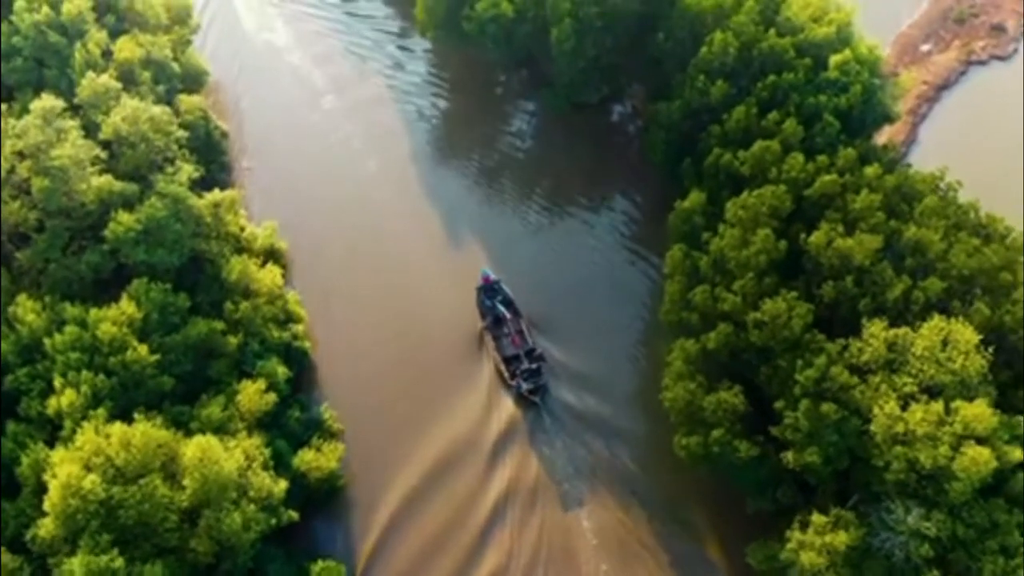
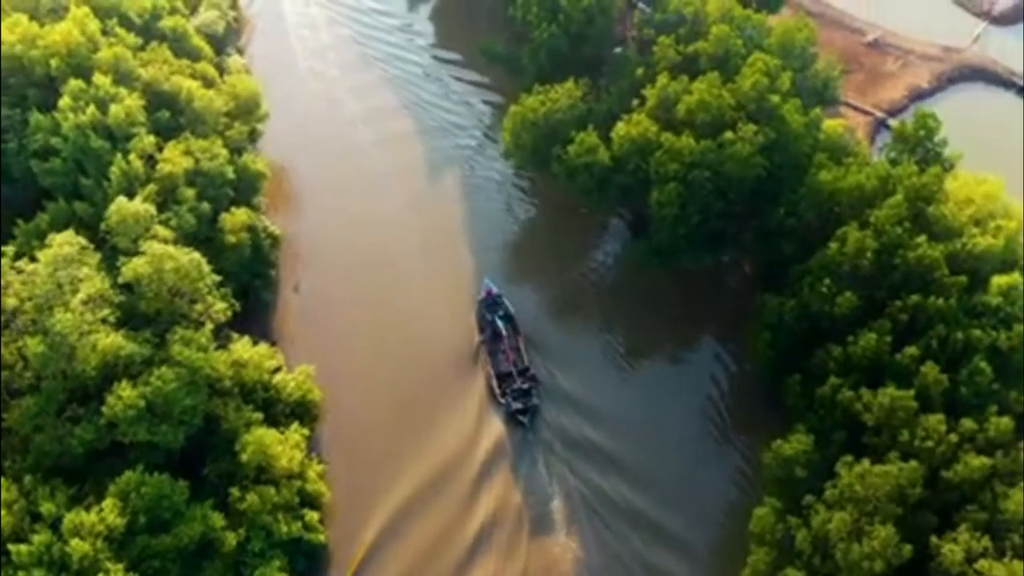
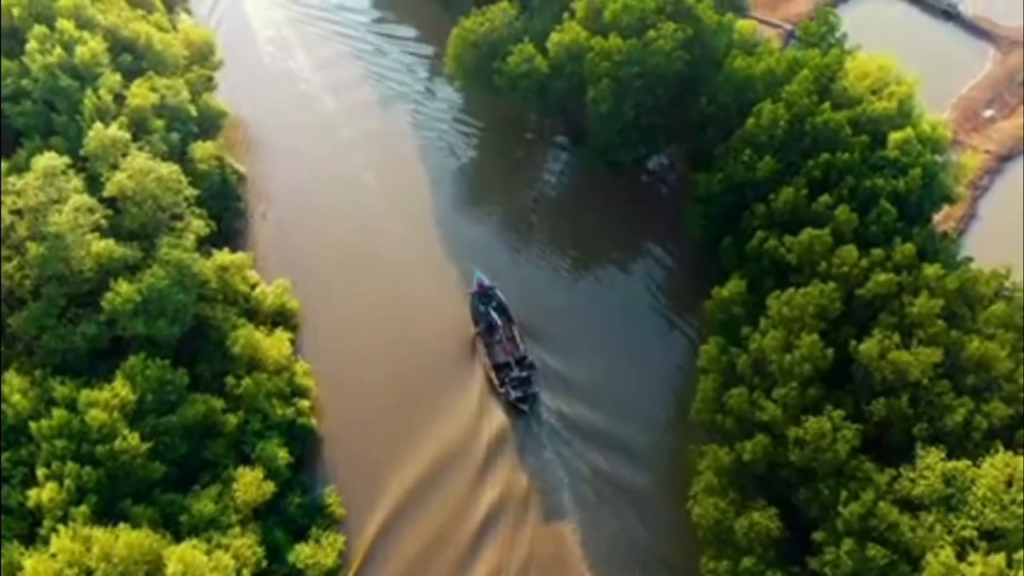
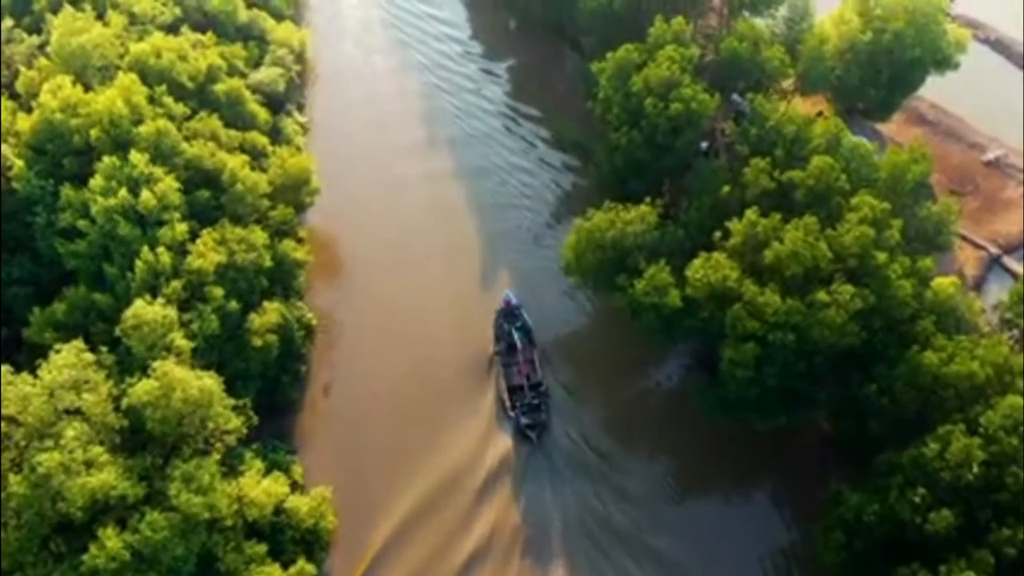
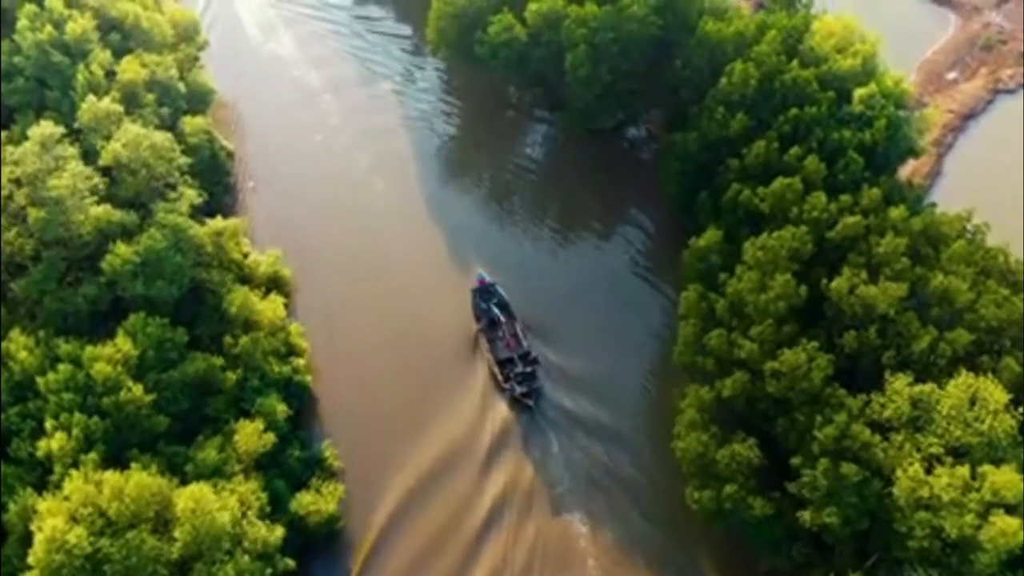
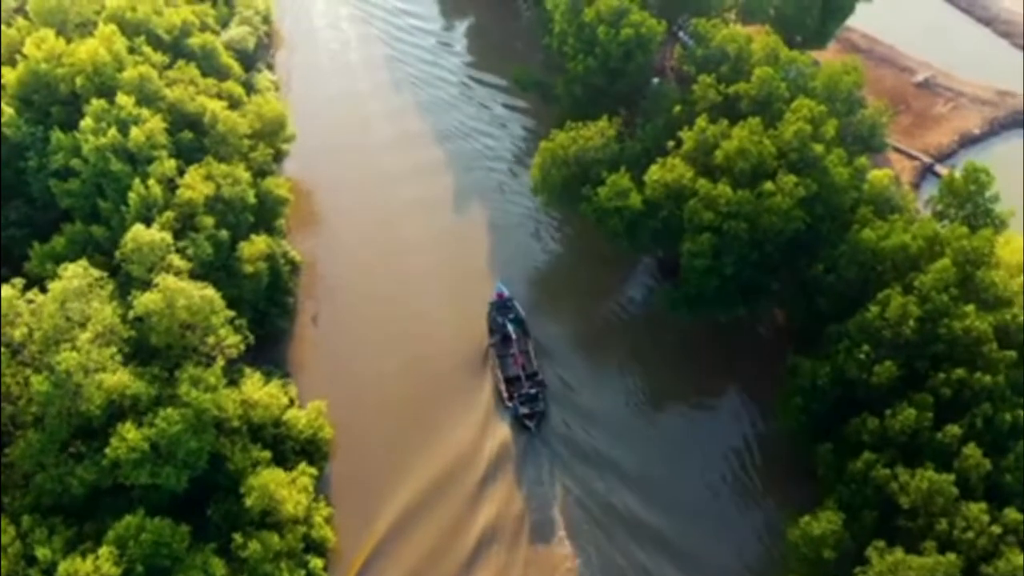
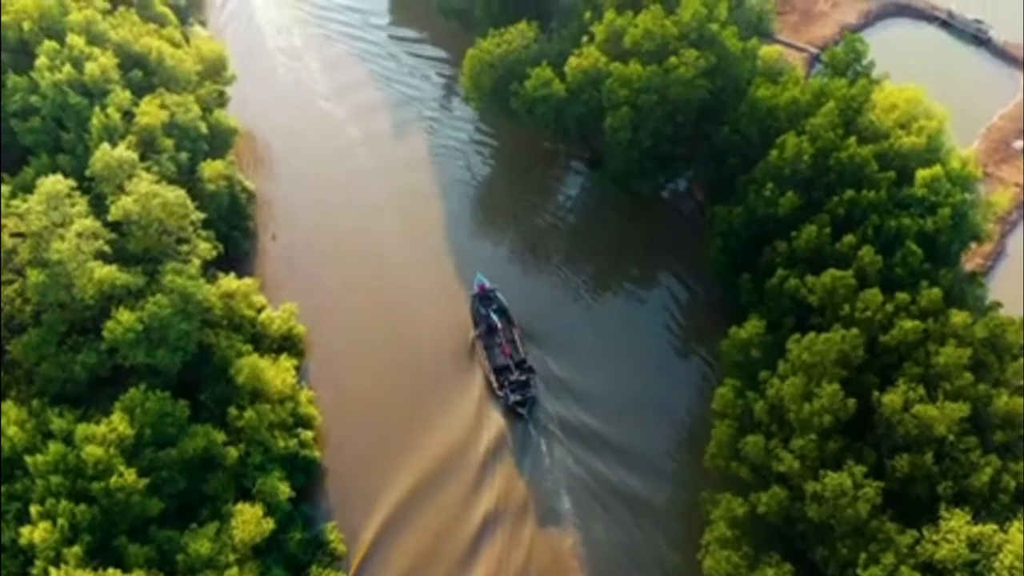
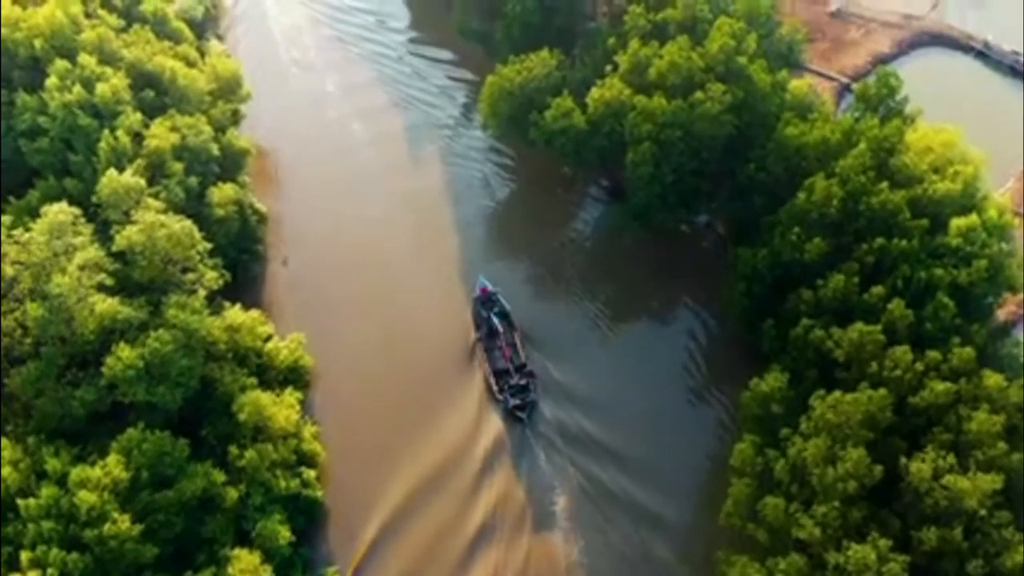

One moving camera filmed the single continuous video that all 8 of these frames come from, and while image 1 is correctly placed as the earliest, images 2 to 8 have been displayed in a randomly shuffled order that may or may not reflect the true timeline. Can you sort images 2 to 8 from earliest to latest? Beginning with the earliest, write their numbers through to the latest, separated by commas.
5, 3, 7, 8, 2, 6, 4
